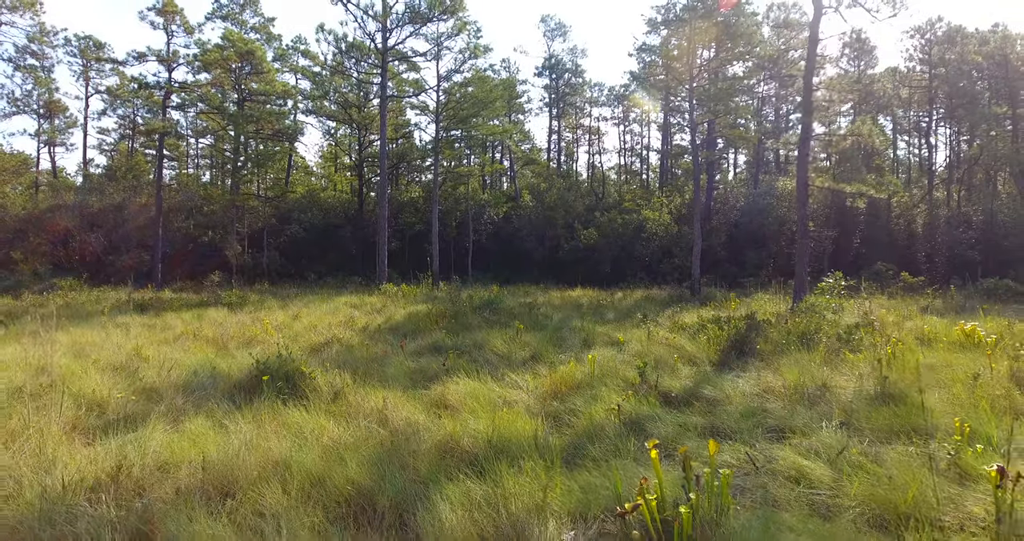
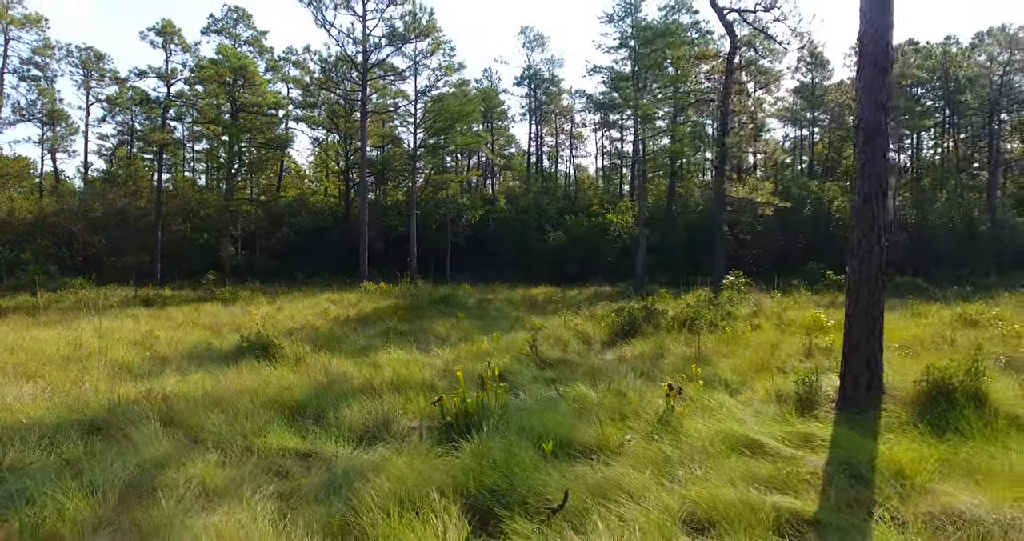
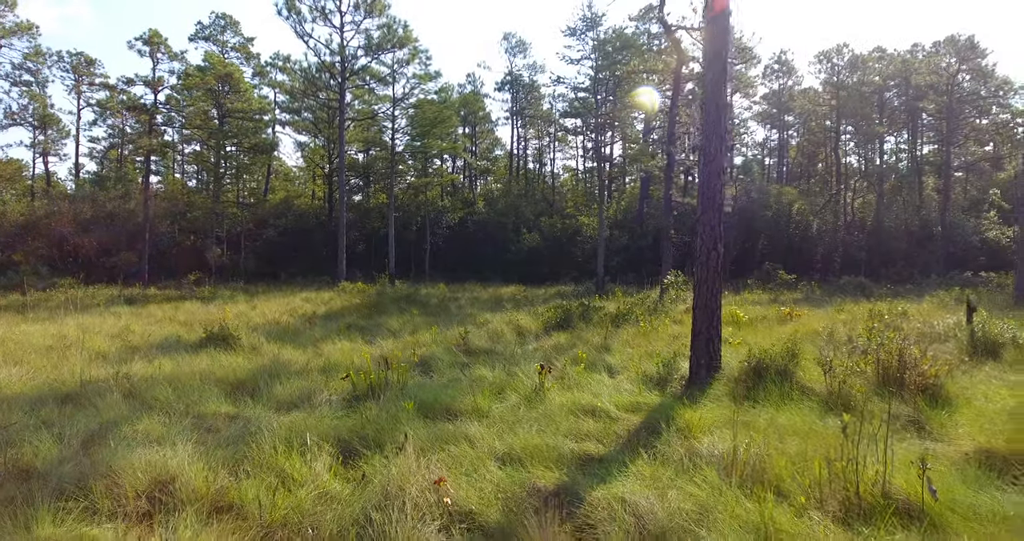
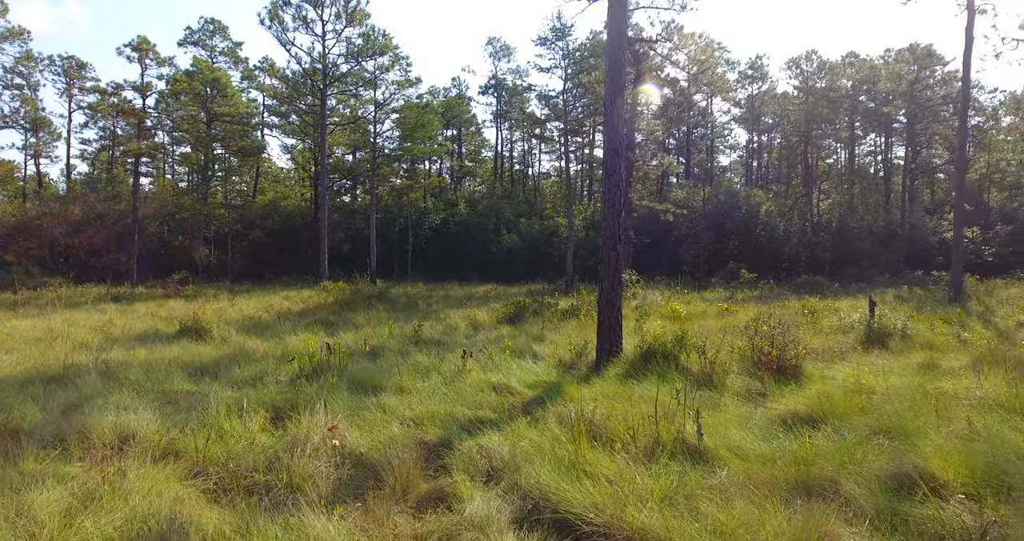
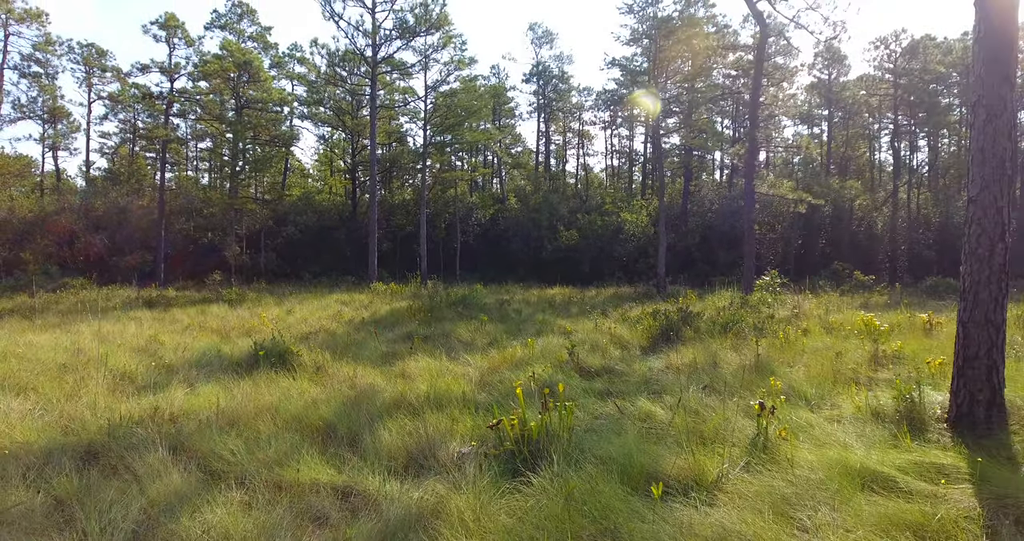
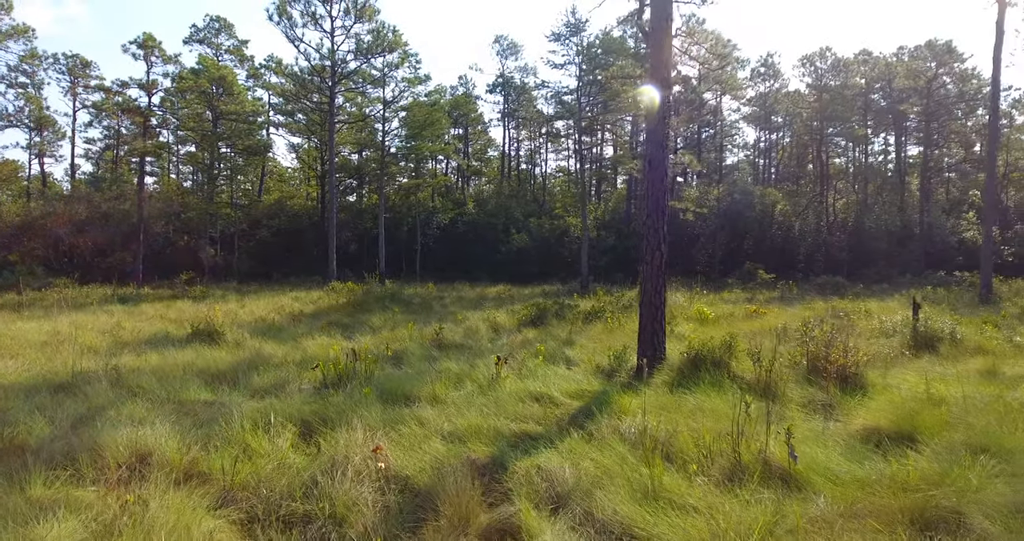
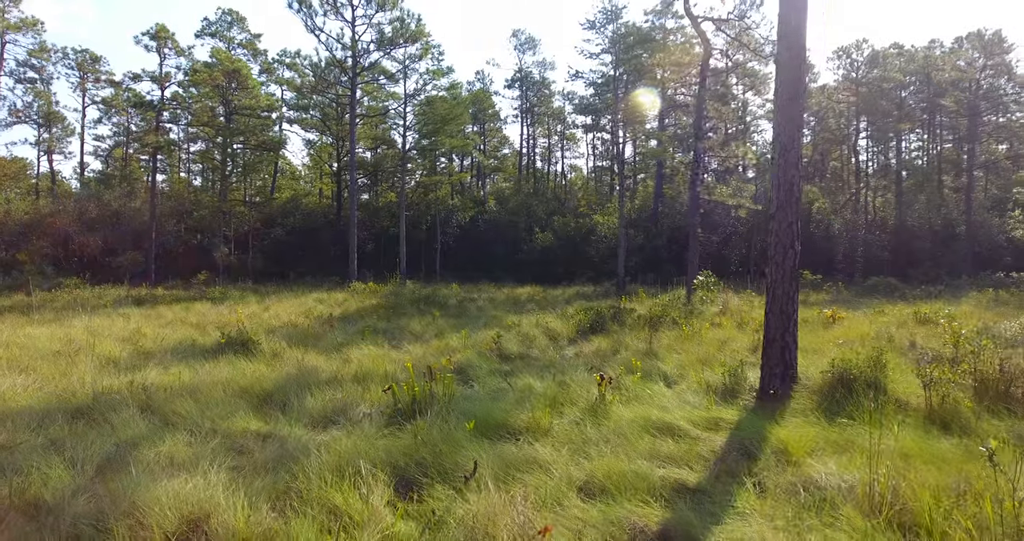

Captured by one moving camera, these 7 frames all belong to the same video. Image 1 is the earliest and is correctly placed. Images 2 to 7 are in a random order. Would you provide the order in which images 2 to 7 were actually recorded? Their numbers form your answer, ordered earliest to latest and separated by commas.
5, 2, 7, 3, 6, 4
